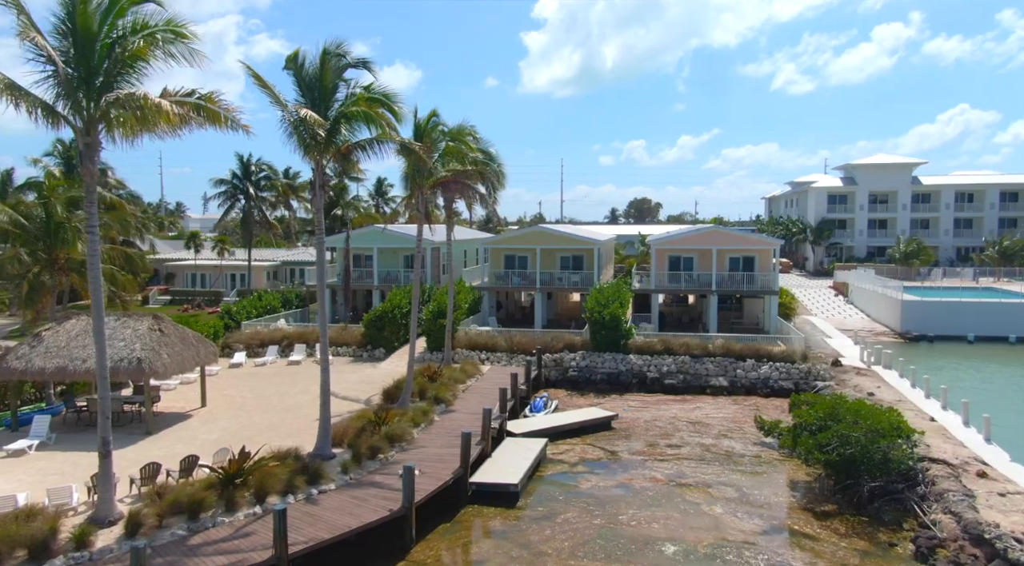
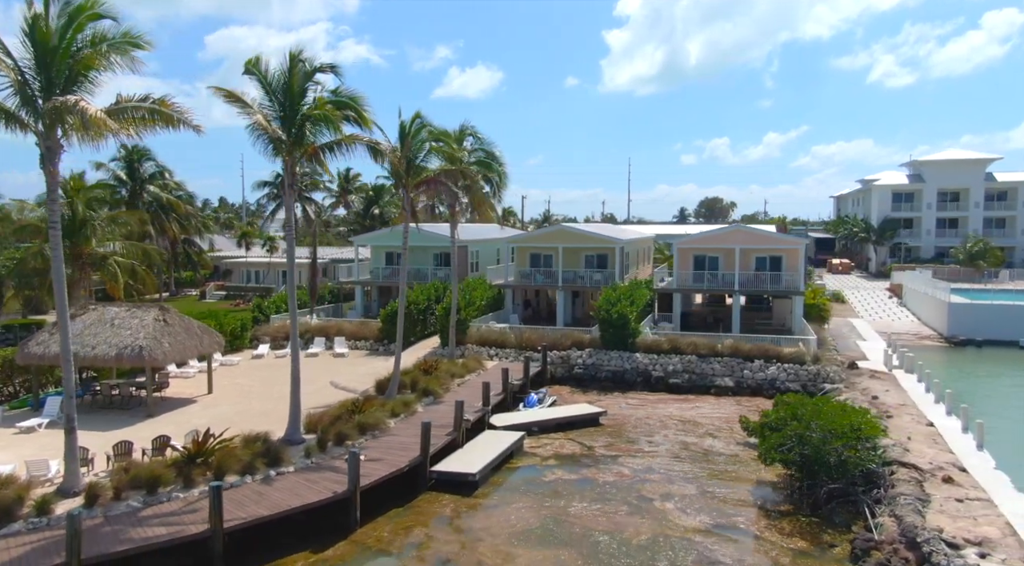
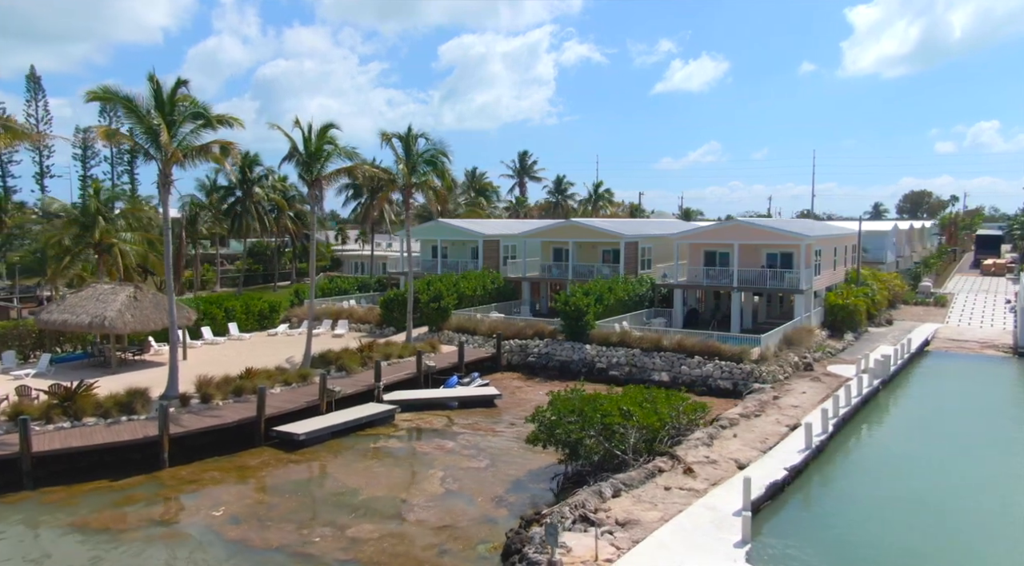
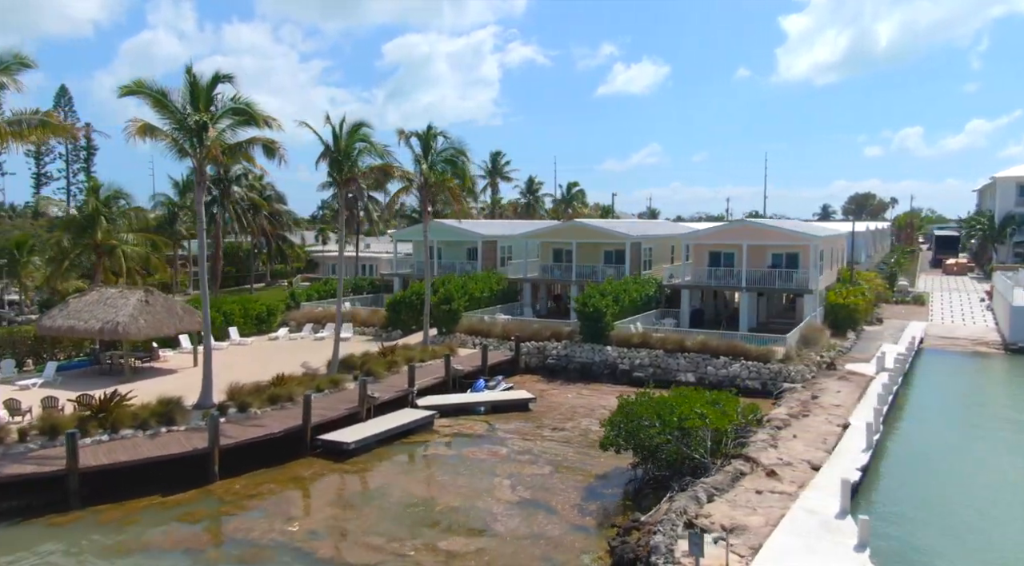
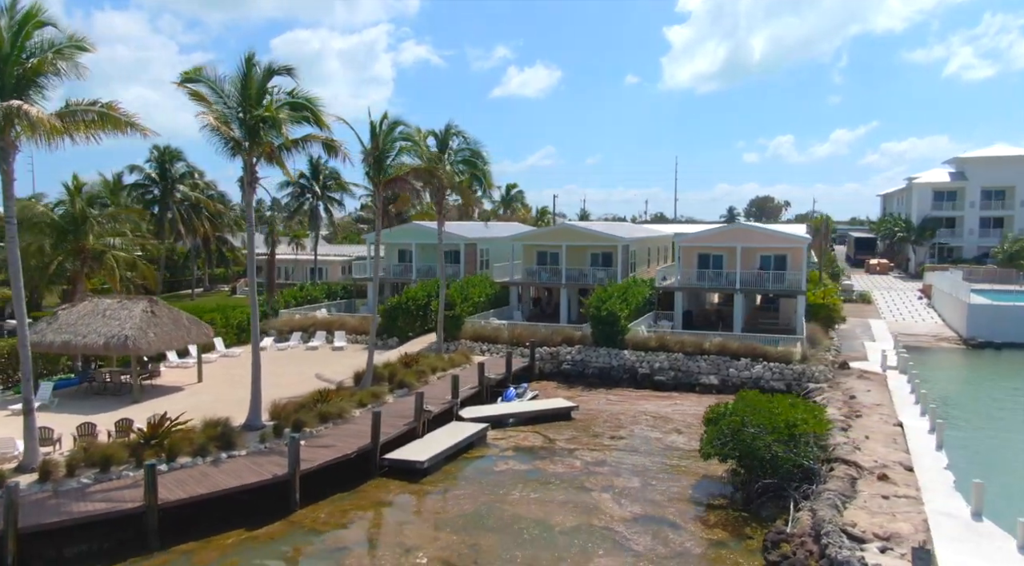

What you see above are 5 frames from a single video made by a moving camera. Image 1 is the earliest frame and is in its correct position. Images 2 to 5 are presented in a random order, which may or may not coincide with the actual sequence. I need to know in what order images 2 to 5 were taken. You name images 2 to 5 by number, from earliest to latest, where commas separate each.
2, 5, 4, 3
